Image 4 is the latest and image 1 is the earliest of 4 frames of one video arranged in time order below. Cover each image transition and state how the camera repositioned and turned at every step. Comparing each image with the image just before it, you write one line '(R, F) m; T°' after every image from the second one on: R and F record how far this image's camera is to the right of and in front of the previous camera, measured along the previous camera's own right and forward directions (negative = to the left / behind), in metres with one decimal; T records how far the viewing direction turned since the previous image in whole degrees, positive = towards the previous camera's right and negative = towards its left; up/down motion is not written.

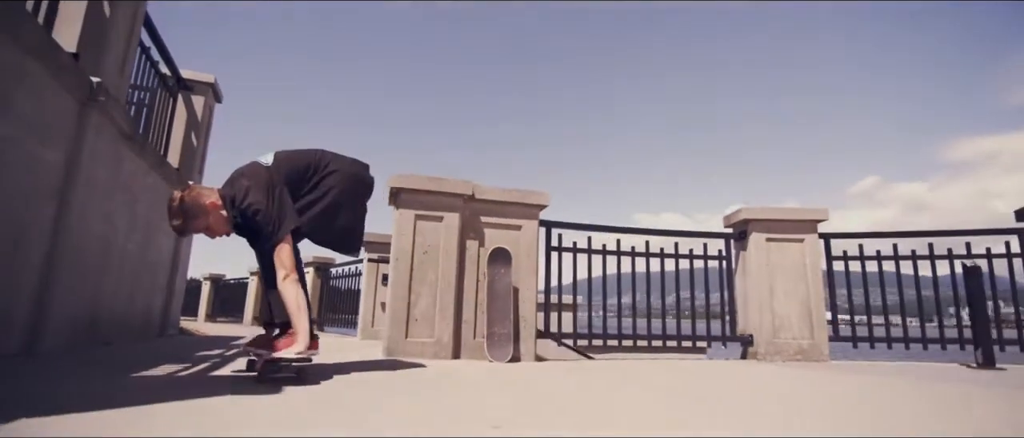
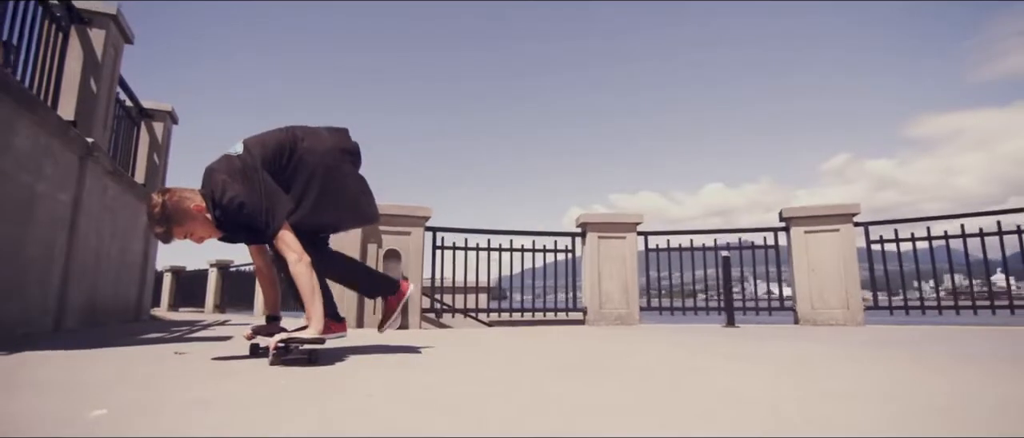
(+1.0, -1.8) m; +3°
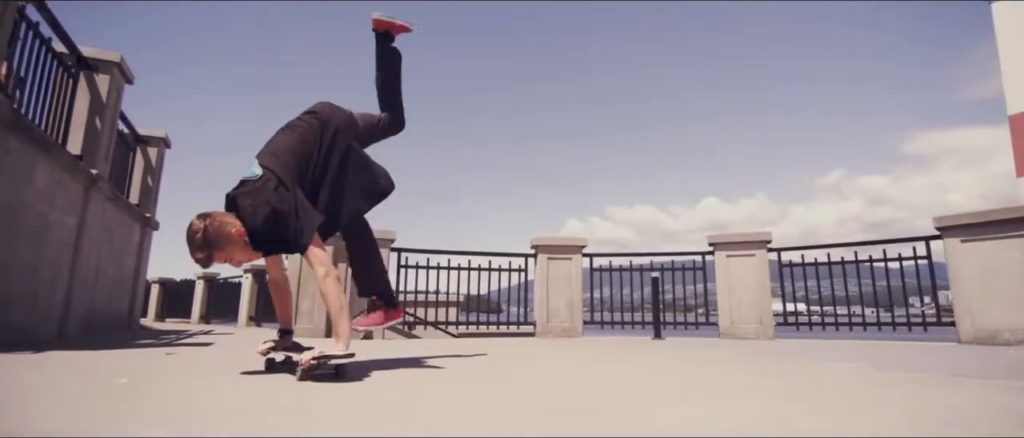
(+0.6, -0.8) m; 0°
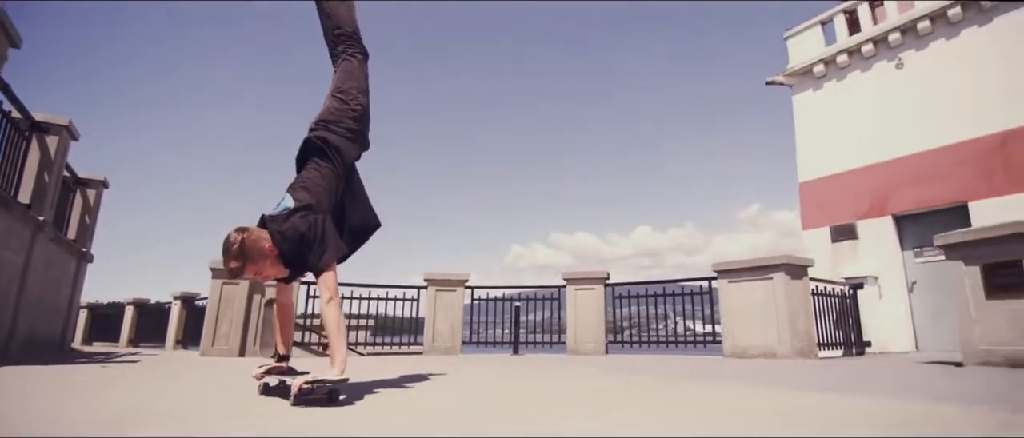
(+0.8, -1.8) m; +6°
